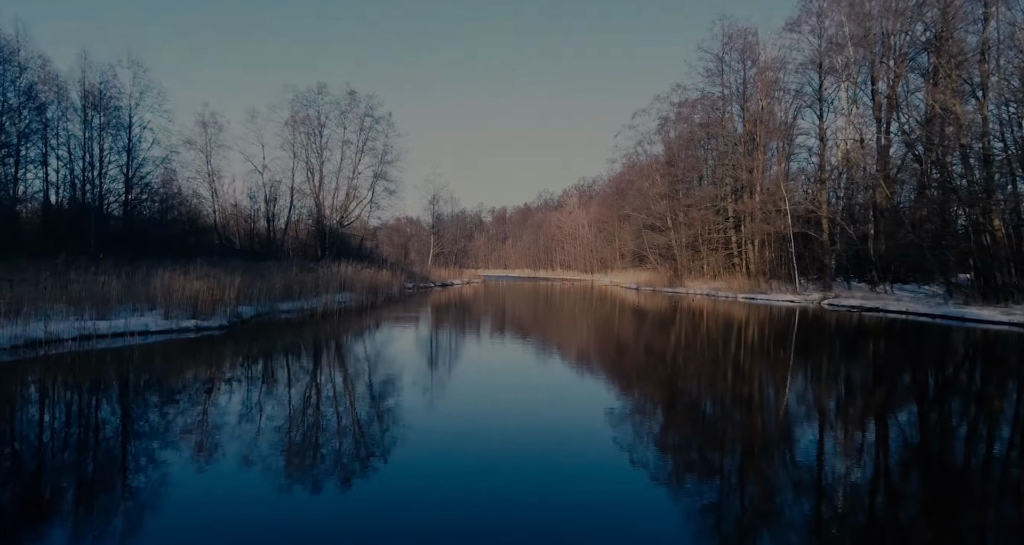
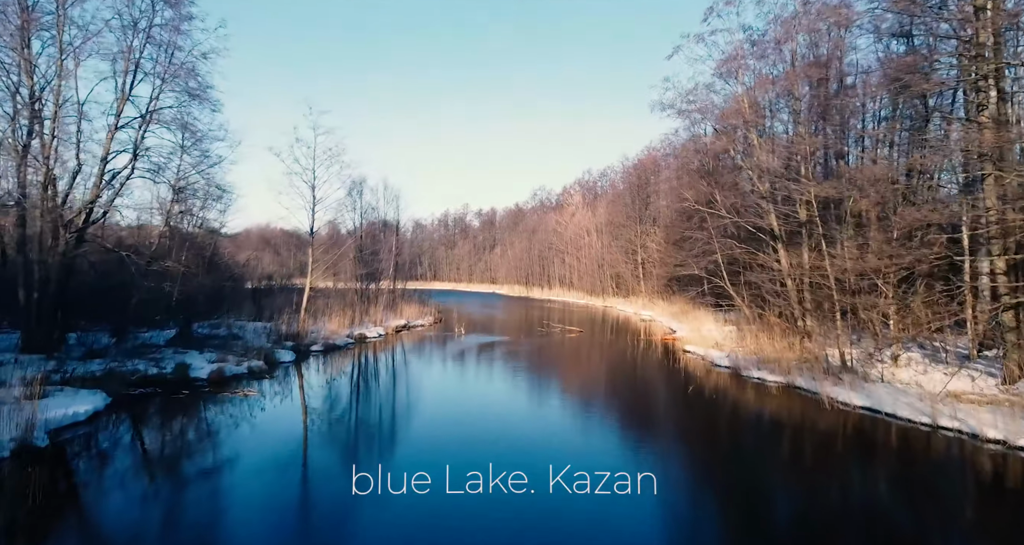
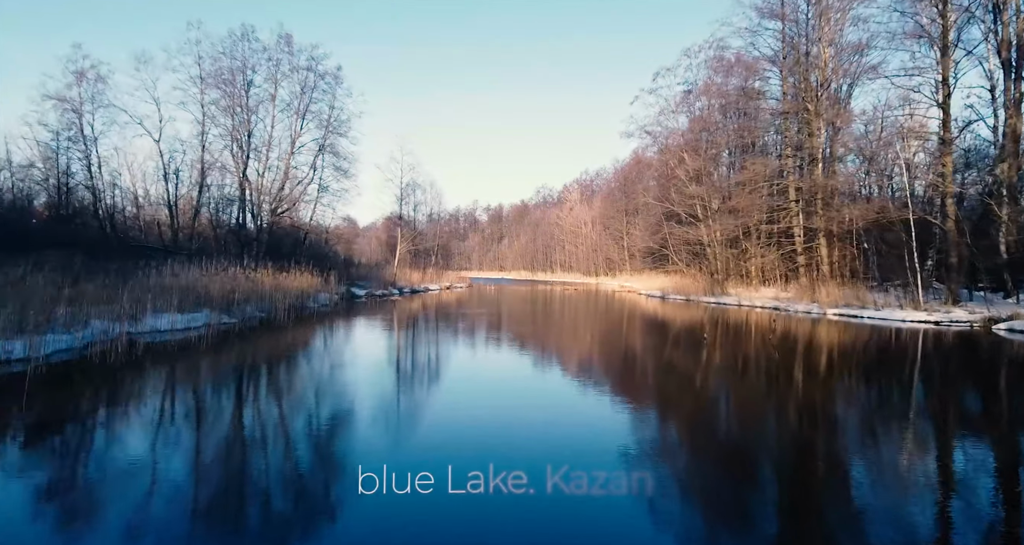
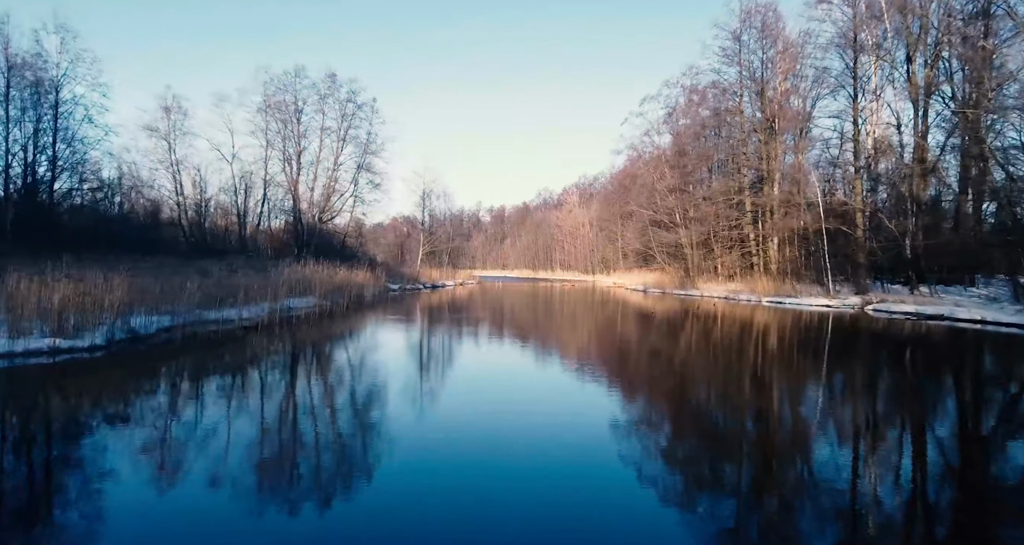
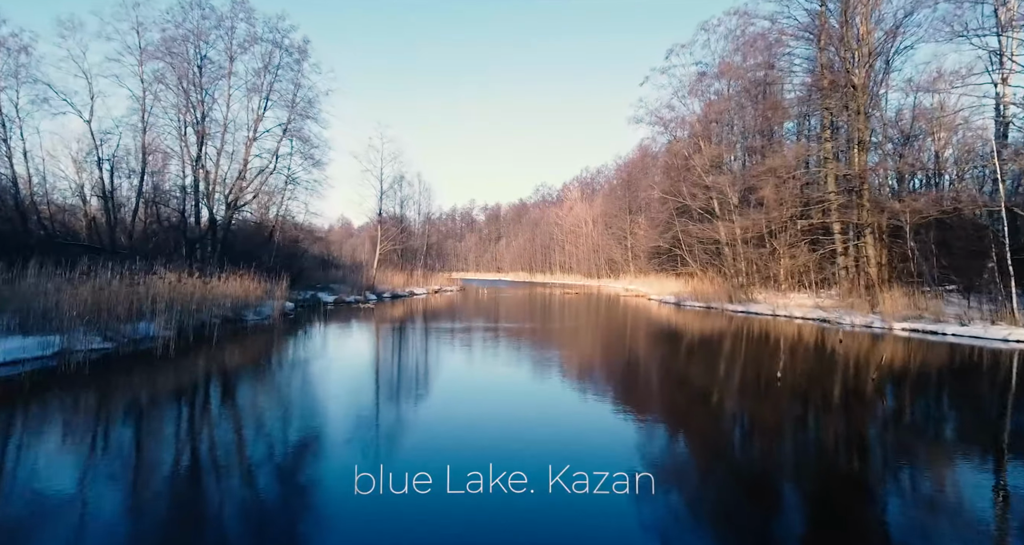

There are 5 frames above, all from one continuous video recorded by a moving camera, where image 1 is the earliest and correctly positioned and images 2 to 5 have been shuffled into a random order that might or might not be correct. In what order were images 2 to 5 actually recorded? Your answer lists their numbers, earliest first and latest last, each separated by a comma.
4, 3, 5, 2
